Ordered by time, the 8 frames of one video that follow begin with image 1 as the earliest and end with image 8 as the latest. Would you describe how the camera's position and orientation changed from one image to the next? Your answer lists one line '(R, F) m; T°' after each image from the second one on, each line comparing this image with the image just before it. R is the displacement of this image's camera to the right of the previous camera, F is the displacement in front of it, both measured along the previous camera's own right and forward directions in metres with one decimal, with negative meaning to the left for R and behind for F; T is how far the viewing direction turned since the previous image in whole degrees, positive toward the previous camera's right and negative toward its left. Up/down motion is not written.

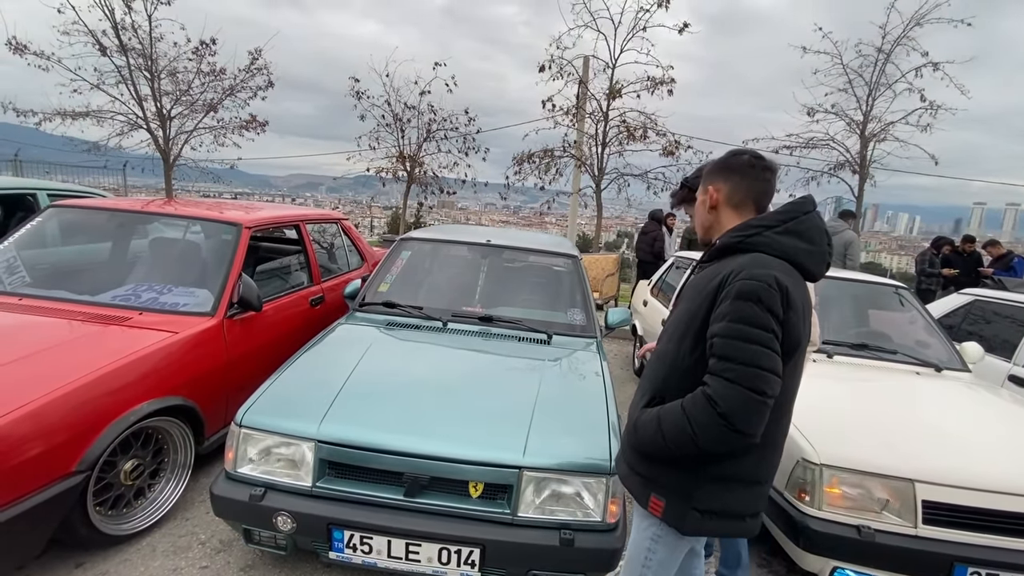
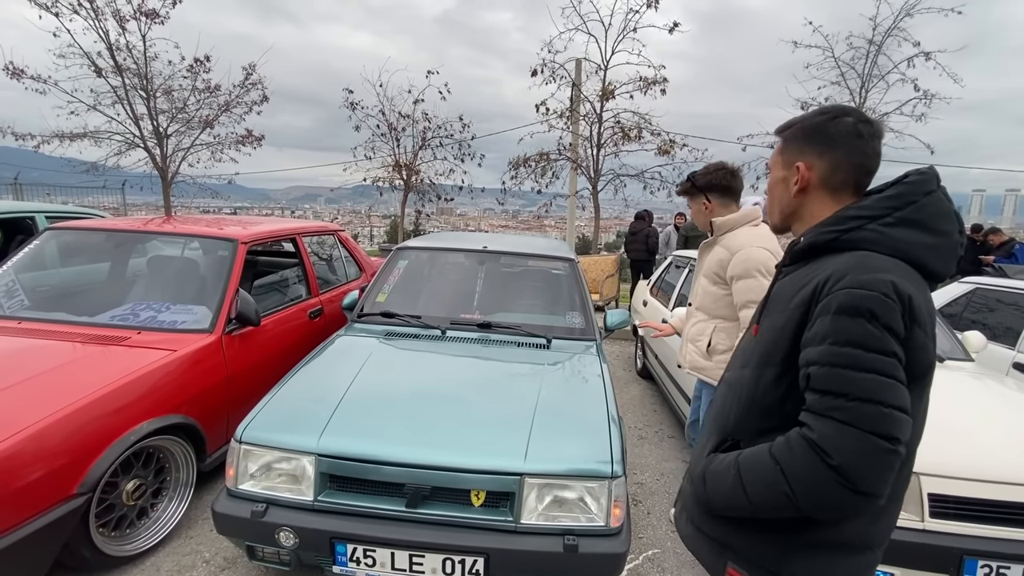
(0.0, 0.0) m; 0°
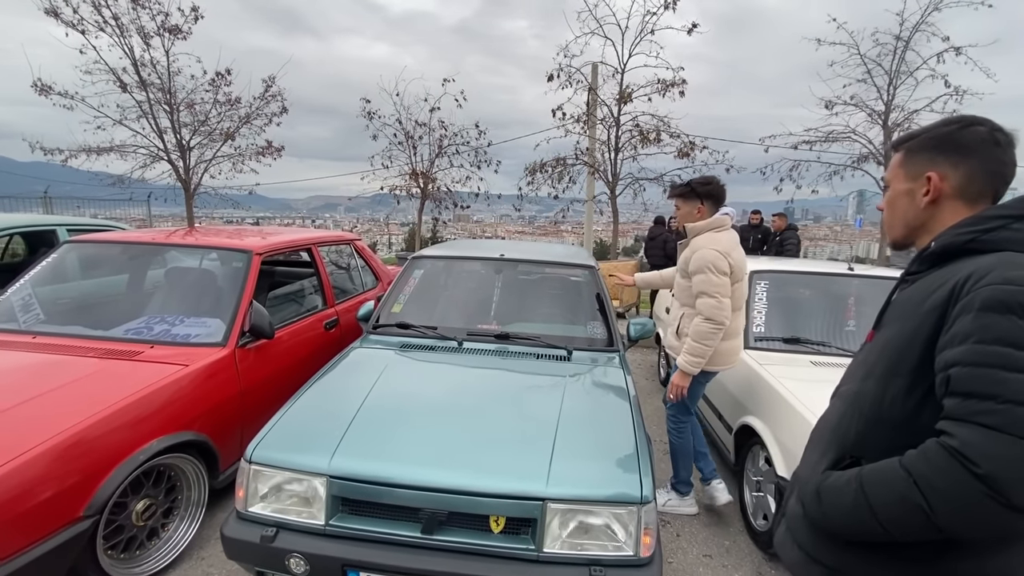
(0.0, +0.1) m; -2°
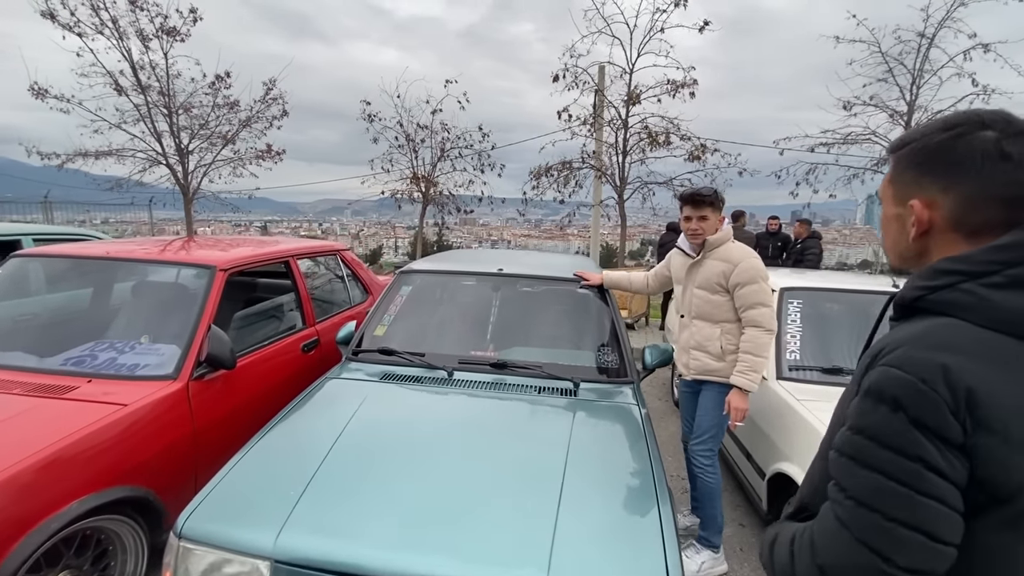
(0.0, +0.4) m; -1°
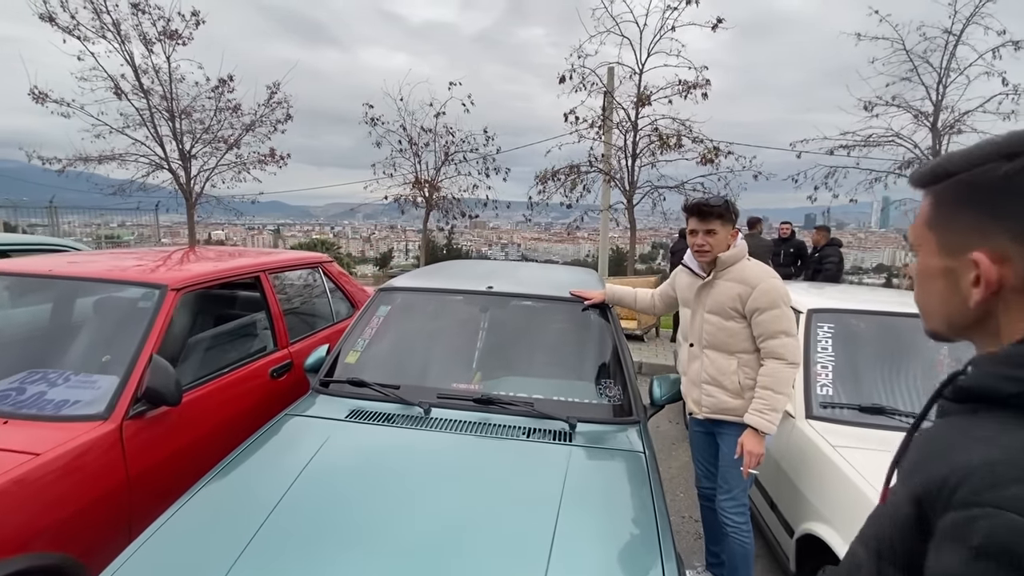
(+0.1, +0.3) m; -1°
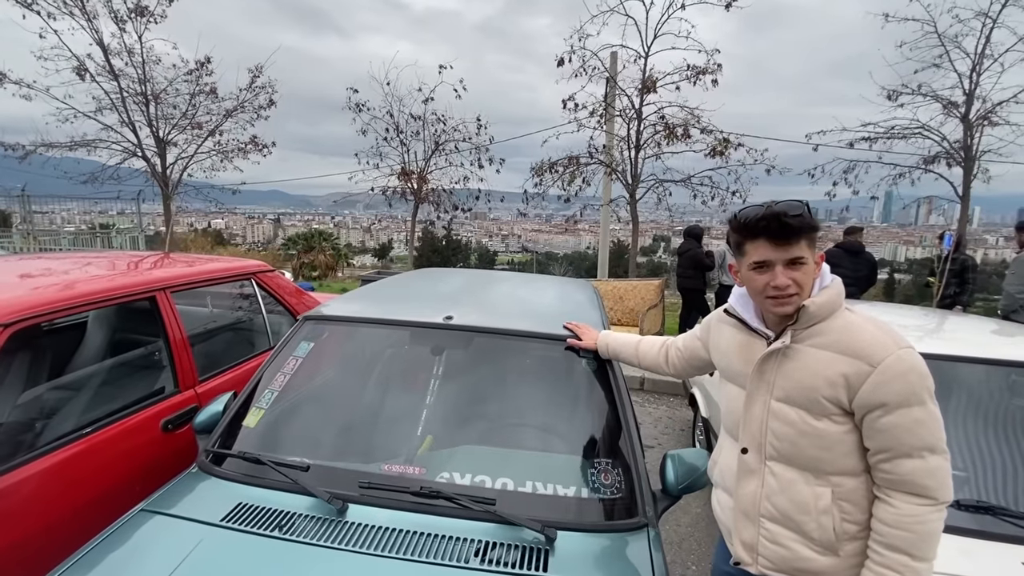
(+0.2, +0.7) m; 0°
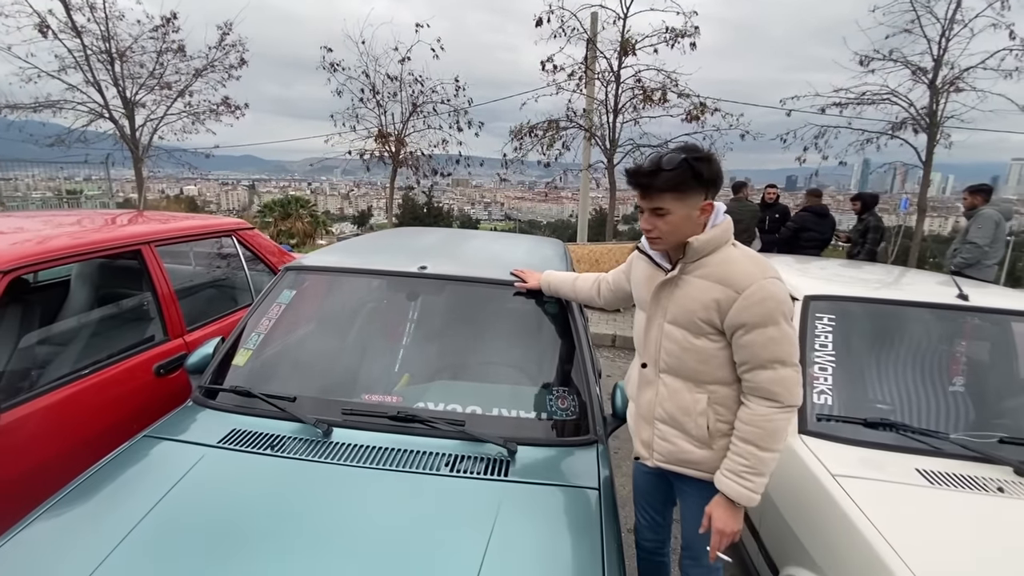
(+0.1, -0.2) m; +2°
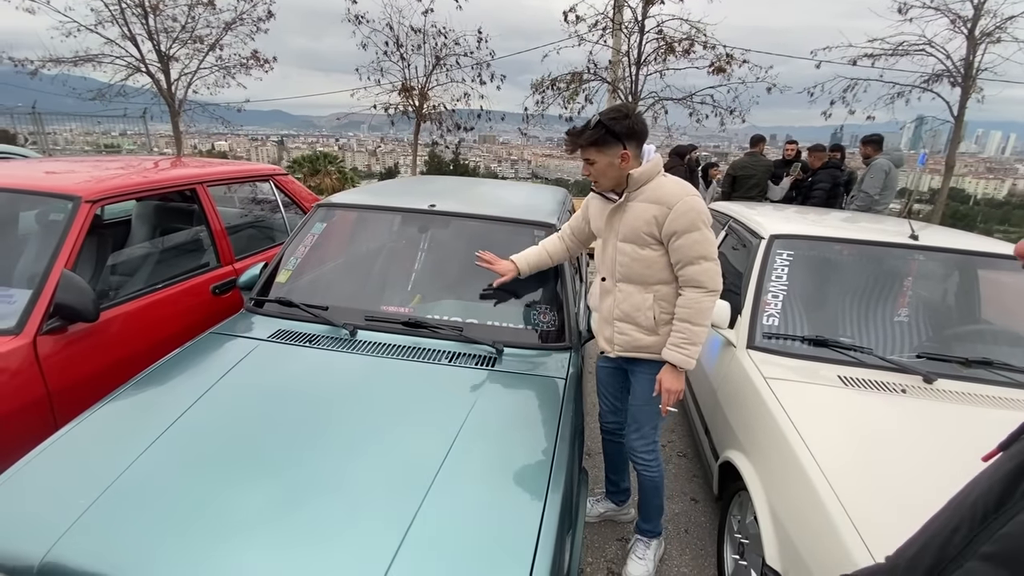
(+0.2, -0.4) m; -3°
